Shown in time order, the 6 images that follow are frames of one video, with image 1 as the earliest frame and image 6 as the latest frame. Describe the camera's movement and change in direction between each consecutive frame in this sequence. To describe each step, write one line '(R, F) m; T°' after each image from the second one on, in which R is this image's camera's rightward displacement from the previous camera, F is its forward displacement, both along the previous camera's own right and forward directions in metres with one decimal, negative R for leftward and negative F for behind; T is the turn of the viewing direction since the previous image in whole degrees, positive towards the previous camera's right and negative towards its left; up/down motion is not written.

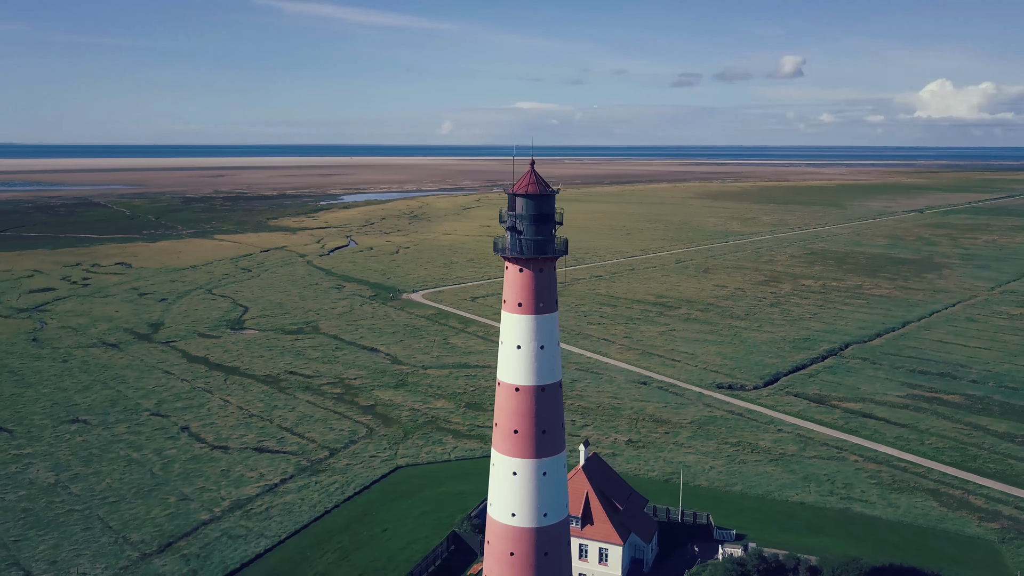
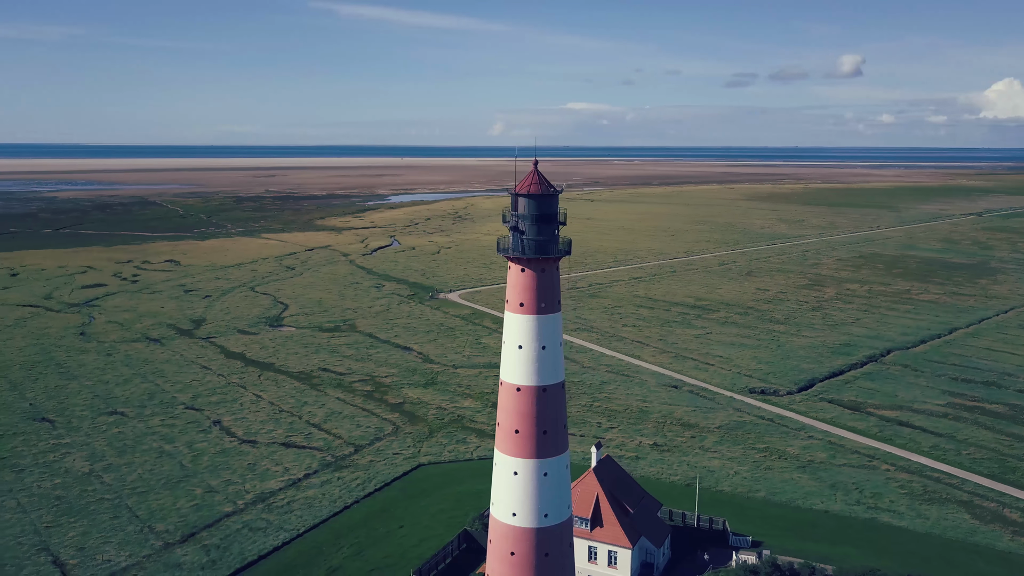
(+1.0, 0.0) m; -3°
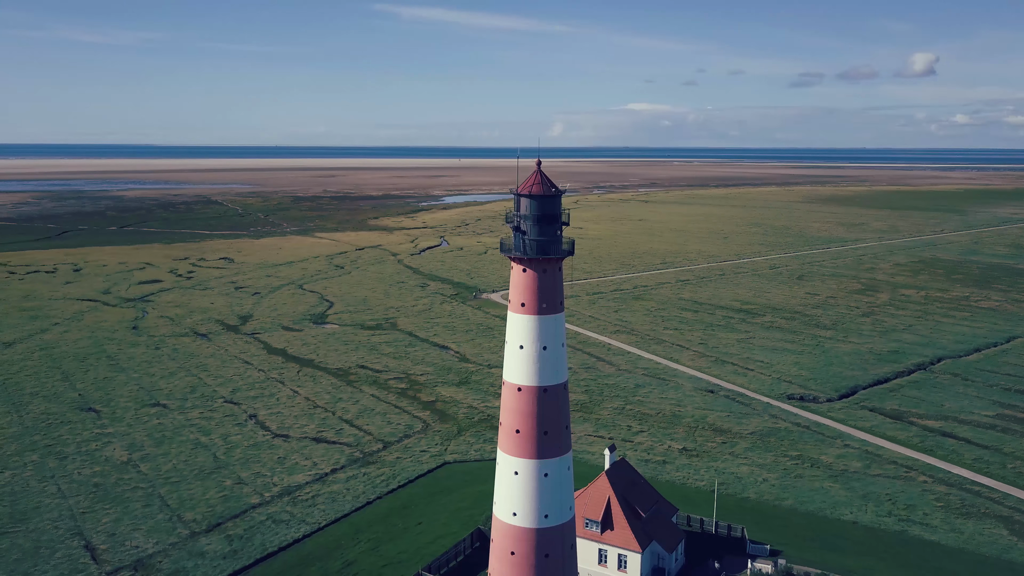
(+1.2, 0.0) m; -4°
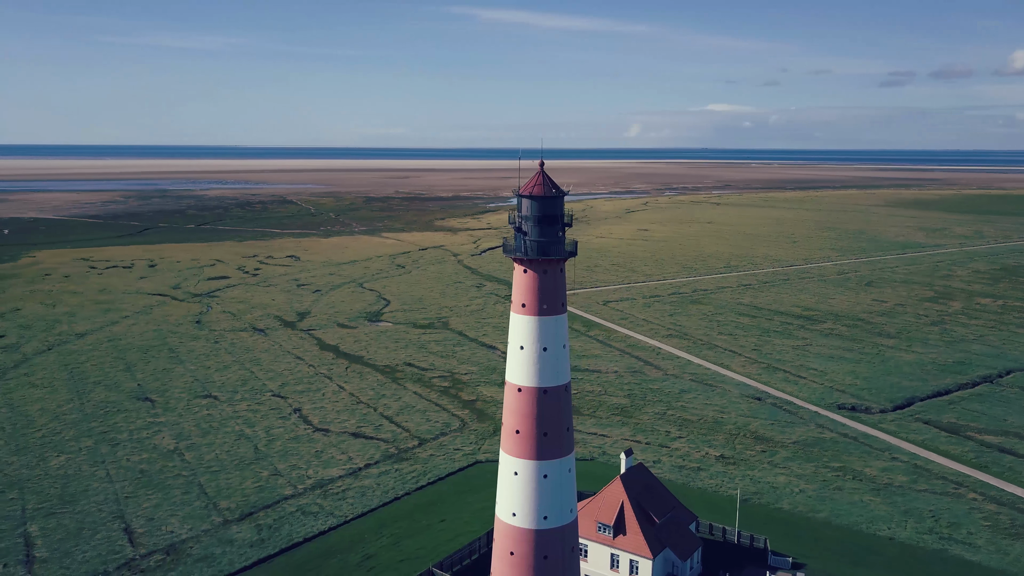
(+1.6, 0.0) m; -5°
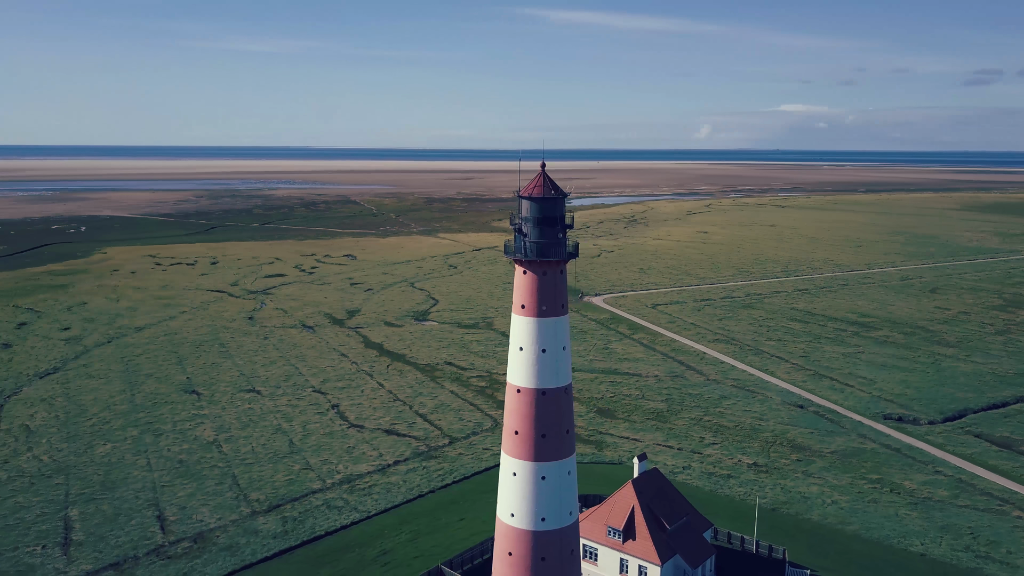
(+1.5, 0.0) m; -5°
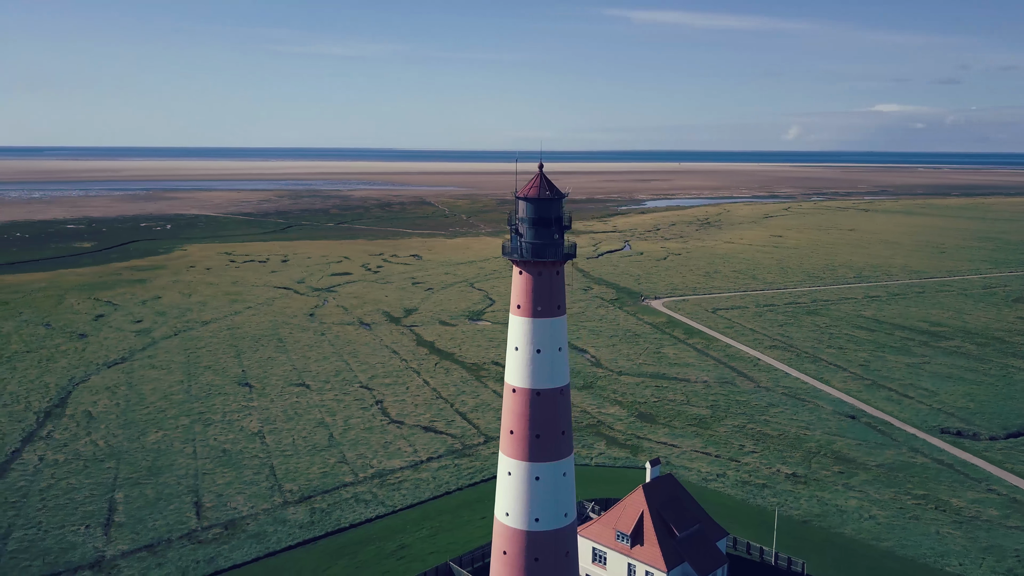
(+1.9, 0.0) m; -6°
